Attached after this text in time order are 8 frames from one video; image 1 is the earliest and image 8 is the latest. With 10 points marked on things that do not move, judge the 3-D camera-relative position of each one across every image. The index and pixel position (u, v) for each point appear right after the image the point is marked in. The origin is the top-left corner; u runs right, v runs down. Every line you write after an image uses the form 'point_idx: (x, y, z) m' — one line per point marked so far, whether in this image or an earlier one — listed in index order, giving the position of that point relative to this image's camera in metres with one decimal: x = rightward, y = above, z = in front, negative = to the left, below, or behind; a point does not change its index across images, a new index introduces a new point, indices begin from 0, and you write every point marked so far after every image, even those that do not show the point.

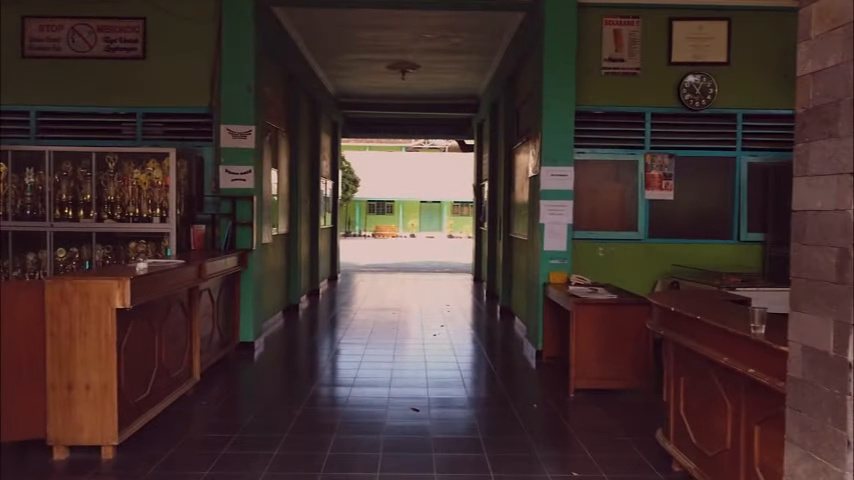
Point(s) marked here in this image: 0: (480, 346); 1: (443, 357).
0: (+0.5, -1.1, +6.9) m
1: (+0.1, -1.1, +6.2) m
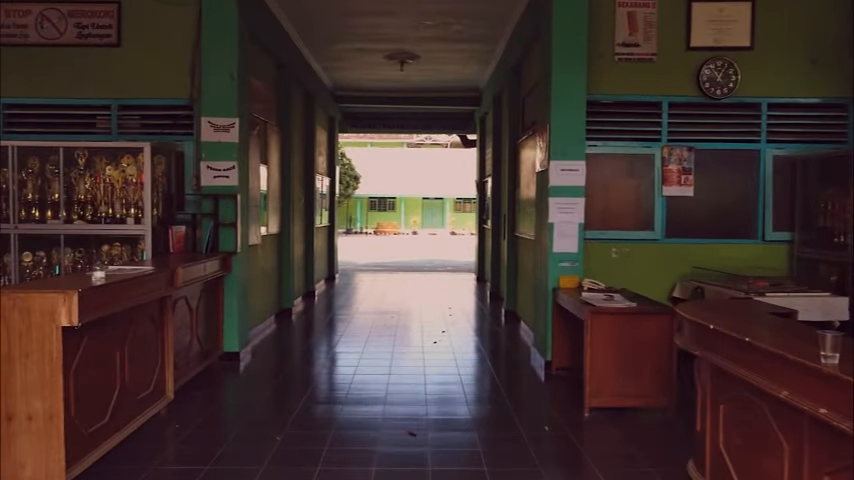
0: (+0.5, -1.1, +6.5) m
1: (+0.1, -1.1, +5.8) m
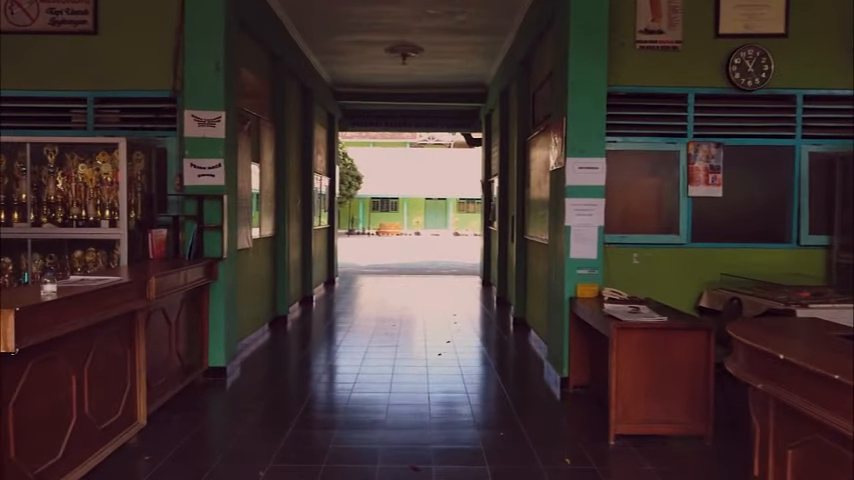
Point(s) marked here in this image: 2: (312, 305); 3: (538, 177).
0: (+0.6, -1.1, +6.0) m
1: (+0.2, -1.1, +5.3) m
2: (-1.5, -0.9, +9.0) m
3: (+1.0, +0.6, +6.4) m
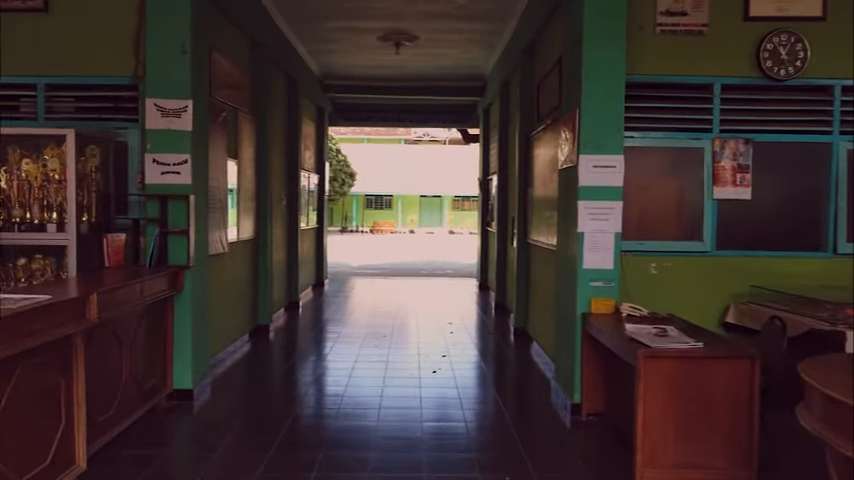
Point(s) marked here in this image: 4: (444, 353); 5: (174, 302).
0: (+0.5, -1.1, +5.5) m
1: (+0.1, -1.1, +4.8) m
2: (-1.6, -0.9, +8.5) m
3: (+1.0, +0.6, +5.9) m
4: (+0.2, -1.1, +6.5) m
5: (-1.6, -0.4, +4.4) m
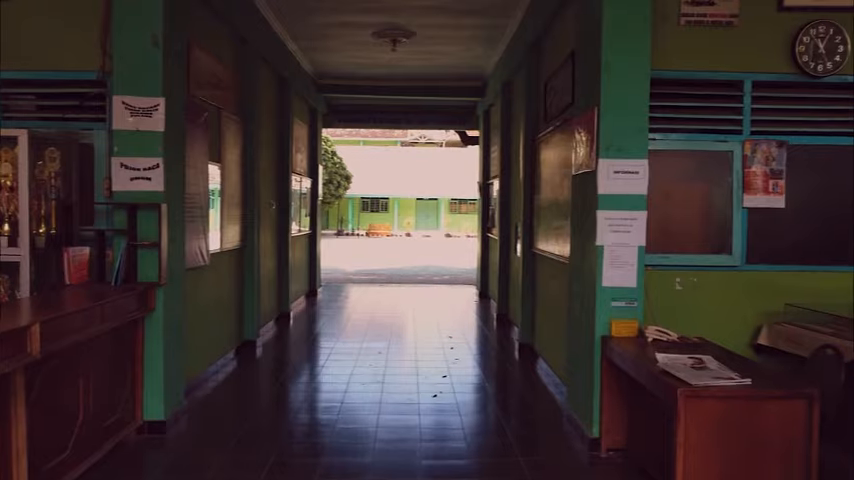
0: (+0.5, -1.2, +5.0) m
1: (+0.1, -1.2, +4.3) m
2: (-1.6, -1.0, +8.0) m
3: (+1.0, +0.5, +5.4) m
4: (+0.2, -1.1, +6.0) m
5: (-1.6, -0.5, +3.9) m
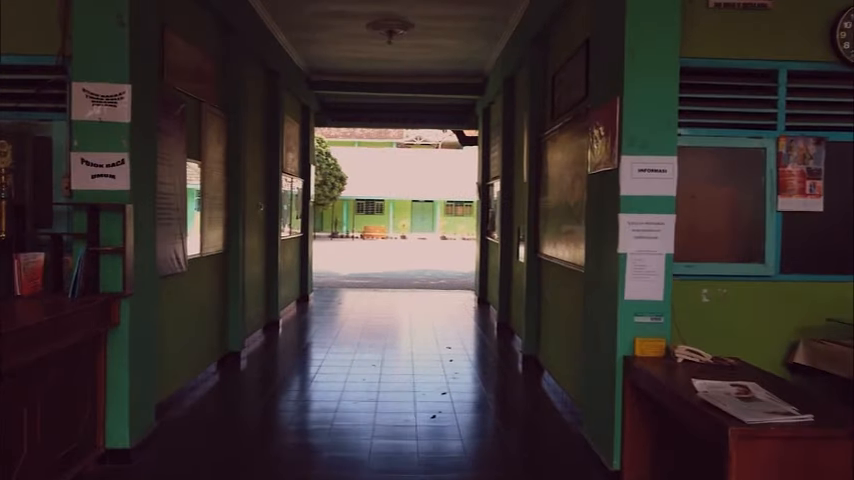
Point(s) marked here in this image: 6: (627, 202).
0: (+0.5, -1.3, +4.6) m
1: (+0.1, -1.3, +3.9) m
2: (-1.6, -1.0, +7.6) m
3: (+1.0, +0.4, +5.0) m
4: (+0.1, -1.2, +5.6) m
5: (-1.6, -0.5, +3.5) m
6: (+0.9, +0.2, +3.2) m
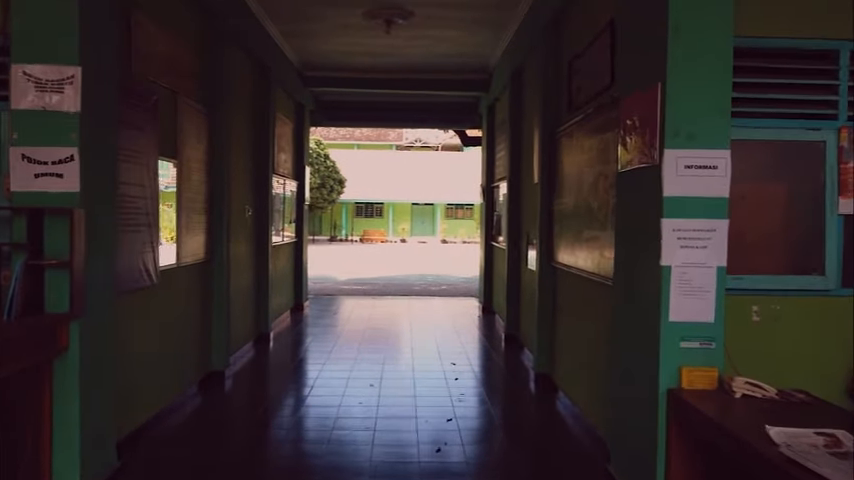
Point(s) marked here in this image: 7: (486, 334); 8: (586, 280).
0: (+0.5, -1.3, +4.0) m
1: (+0.1, -1.3, +3.3) m
2: (-1.6, -1.1, +7.0) m
3: (+1.0, +0.4, +4.5) m
4: (+0.2, -1.2, +5.1) m
5: (-1.6, -0.5, +2.9) m
6: (+1.0, +0.1, +2.7) m
7: (+0.7, -1.1, +8.0) m
8: (+1.0, -0.3, +4.4) m
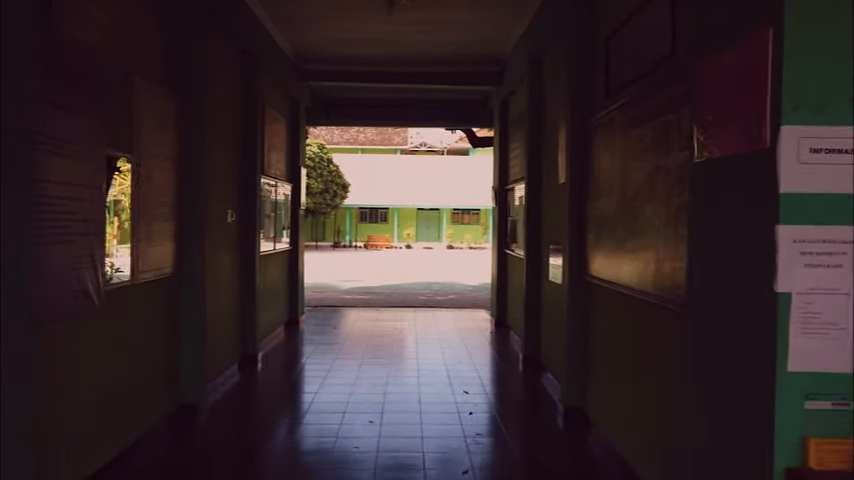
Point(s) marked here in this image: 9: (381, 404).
0: (+0.6, -1.4, +3.2) m
1: (+0.2, -1.3, +2.5) m
2: (-1.5, -1.2, +6.2) m
3: (+1.0, +0.3, +3.7) m
4: (+0.2, -1.3, +4.2) m
5: (-1.5, -0.6, +2.1) m
6: (+1.0, +0.1, +1.9) m
7: (+0.8, -1.2, +7.2) m
8: (+1.1, -0.3, +3.6) m
9: (-0.3, -1.3, +5.2) m
